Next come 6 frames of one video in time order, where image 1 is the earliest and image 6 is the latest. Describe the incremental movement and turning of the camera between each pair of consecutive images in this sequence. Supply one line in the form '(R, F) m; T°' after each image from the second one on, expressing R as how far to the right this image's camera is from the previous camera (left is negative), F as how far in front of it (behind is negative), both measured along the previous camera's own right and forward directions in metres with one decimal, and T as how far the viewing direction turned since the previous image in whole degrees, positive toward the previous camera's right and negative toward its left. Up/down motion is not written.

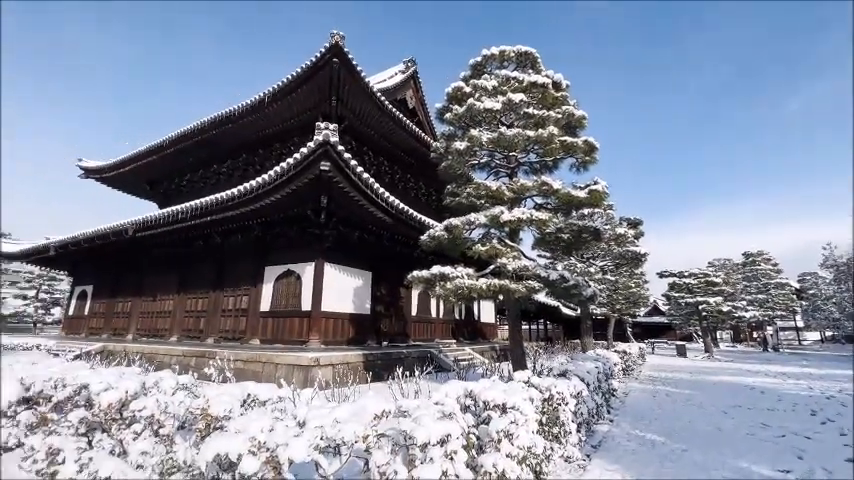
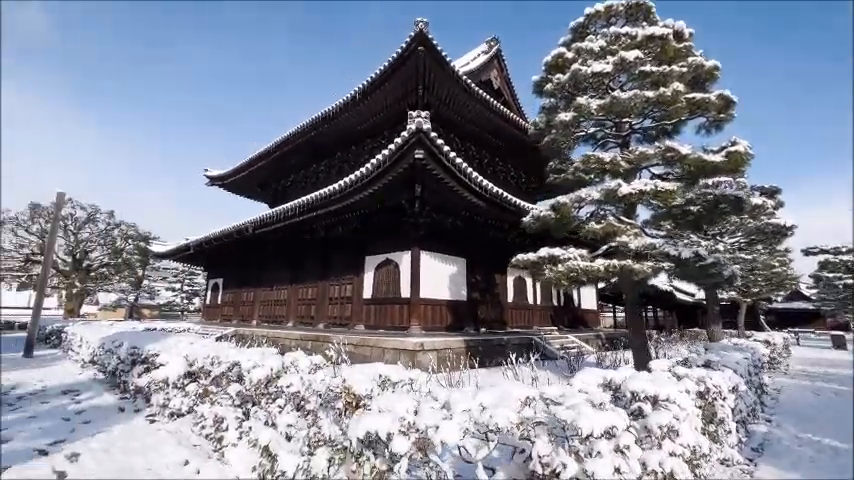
(-0.3, +0.1) m; -12°
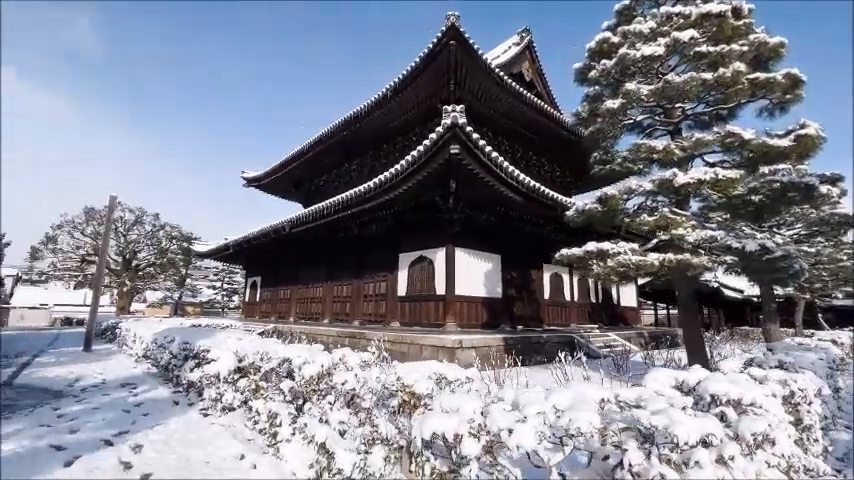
(-0.2, +0.1) m; -4°
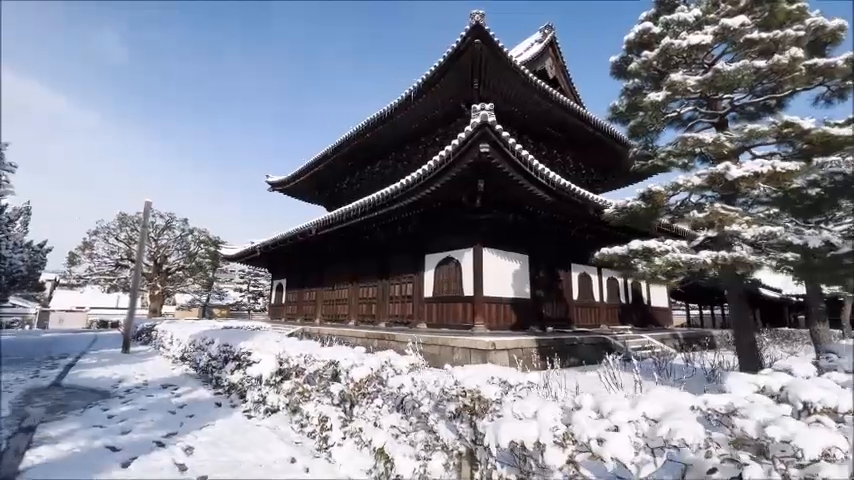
(-0.3, +0.1) m; -3°
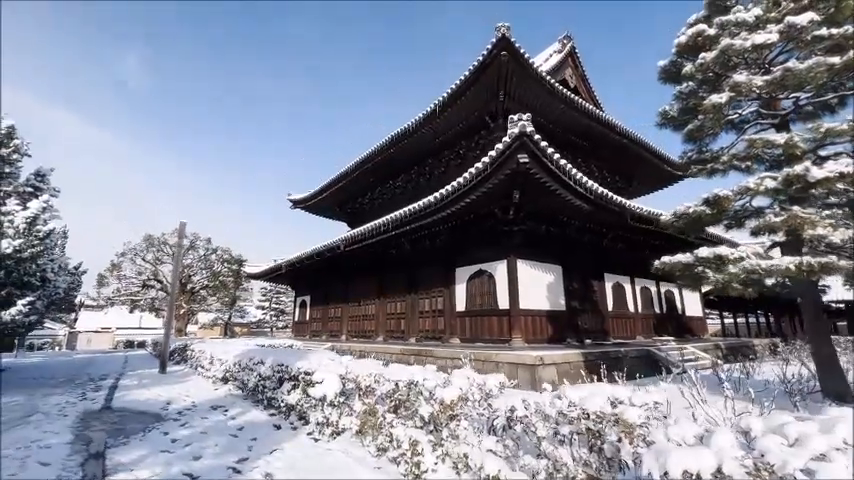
(-0.7, +0.1) m; -2°
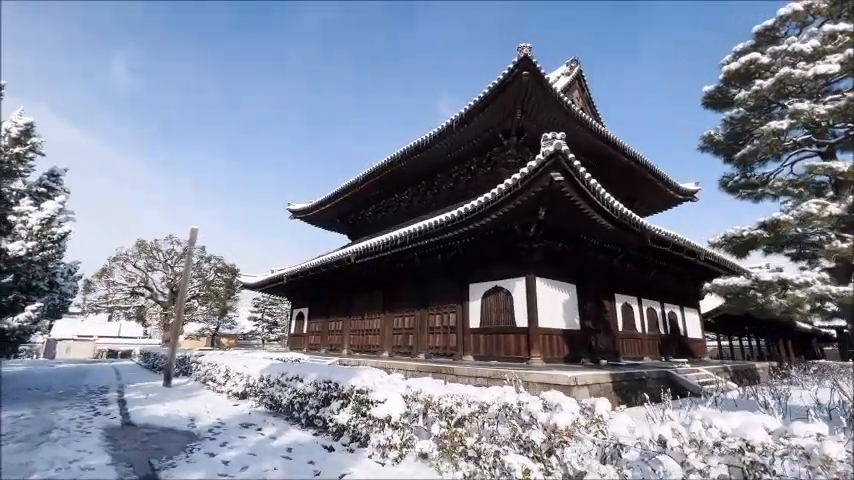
(-1.1, +0.2) m; +2°
